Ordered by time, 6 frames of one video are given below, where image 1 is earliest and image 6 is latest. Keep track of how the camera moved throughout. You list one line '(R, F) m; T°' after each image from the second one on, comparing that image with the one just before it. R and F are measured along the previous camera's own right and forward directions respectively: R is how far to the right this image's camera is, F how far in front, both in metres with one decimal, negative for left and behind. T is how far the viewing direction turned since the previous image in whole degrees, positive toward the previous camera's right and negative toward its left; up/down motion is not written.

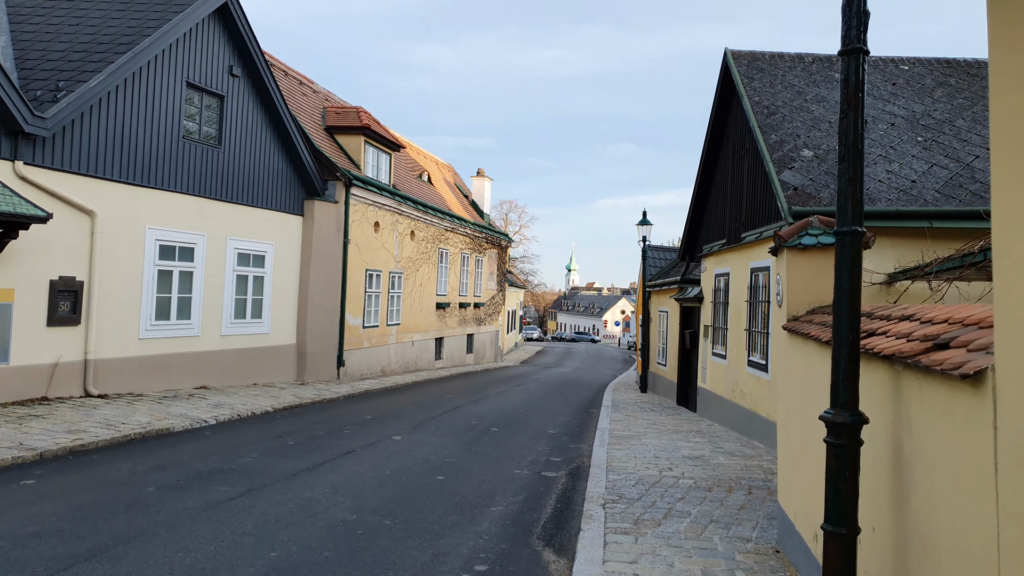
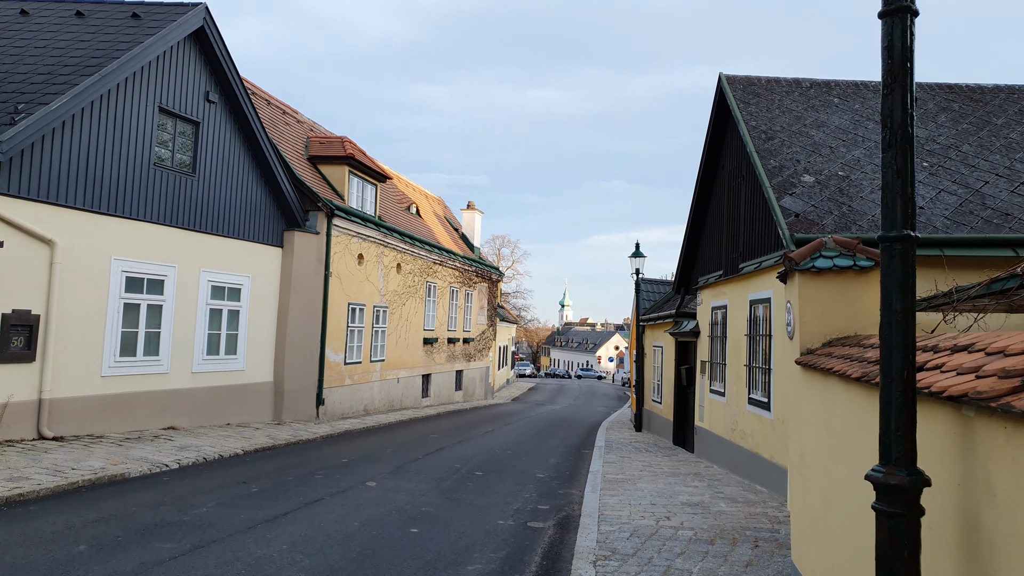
(+0.1, +0.7) m; 0°
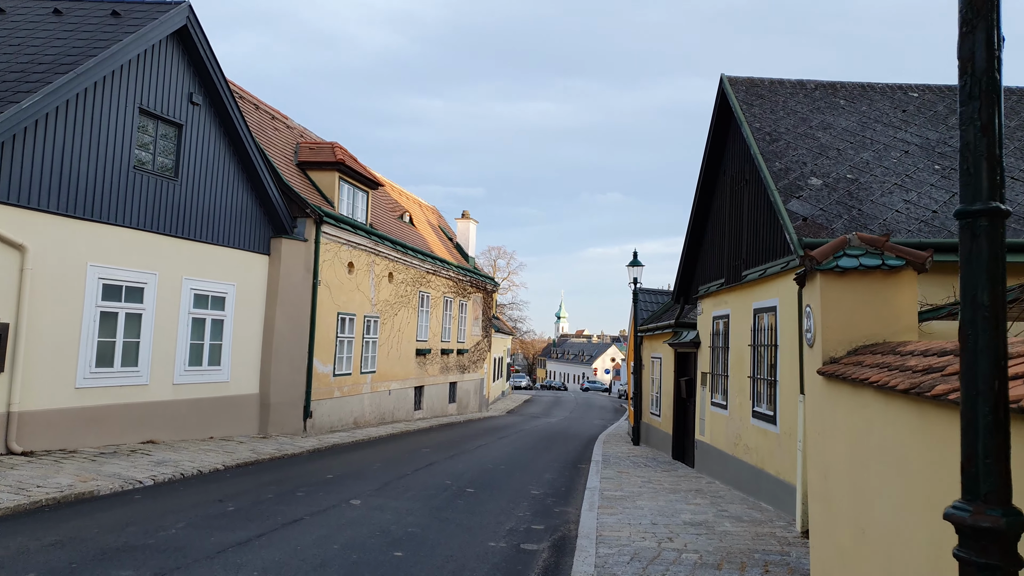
(0.0, +0.5) m; 0°
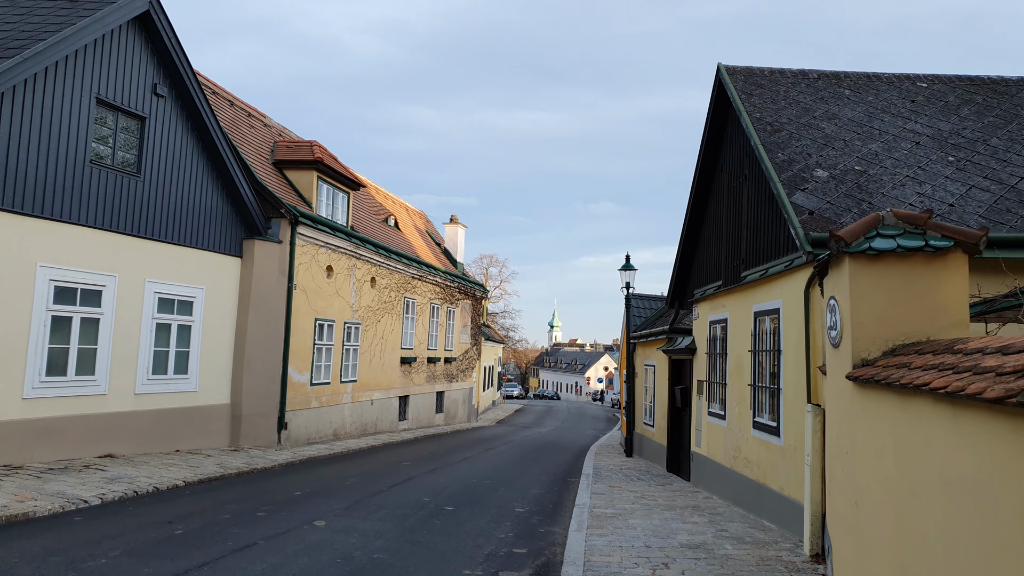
(+0.1, +0.8) m; 0°
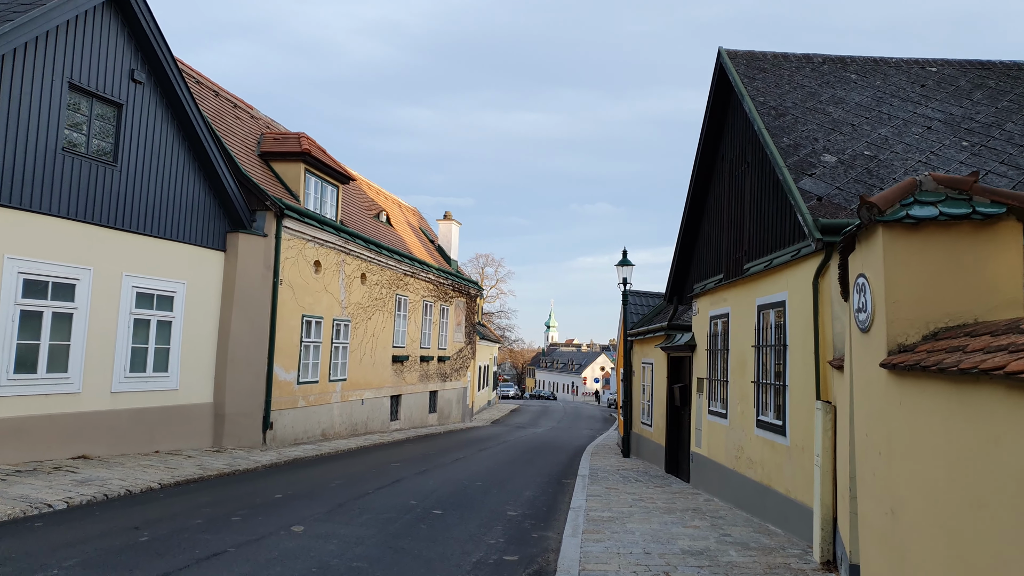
(+0.1, +0.5) m; 0°
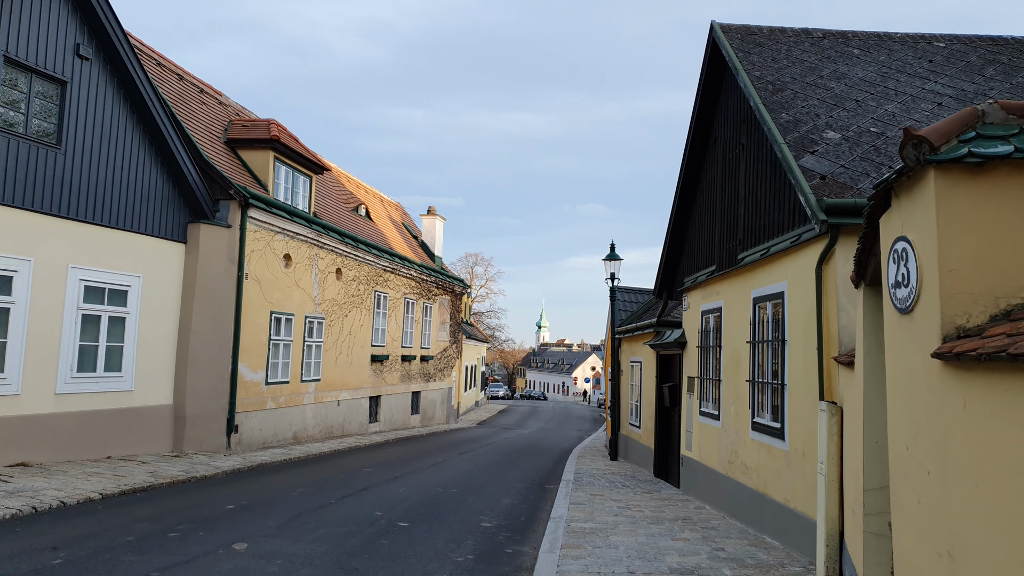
(+0.2, +0.8) m; +1°
